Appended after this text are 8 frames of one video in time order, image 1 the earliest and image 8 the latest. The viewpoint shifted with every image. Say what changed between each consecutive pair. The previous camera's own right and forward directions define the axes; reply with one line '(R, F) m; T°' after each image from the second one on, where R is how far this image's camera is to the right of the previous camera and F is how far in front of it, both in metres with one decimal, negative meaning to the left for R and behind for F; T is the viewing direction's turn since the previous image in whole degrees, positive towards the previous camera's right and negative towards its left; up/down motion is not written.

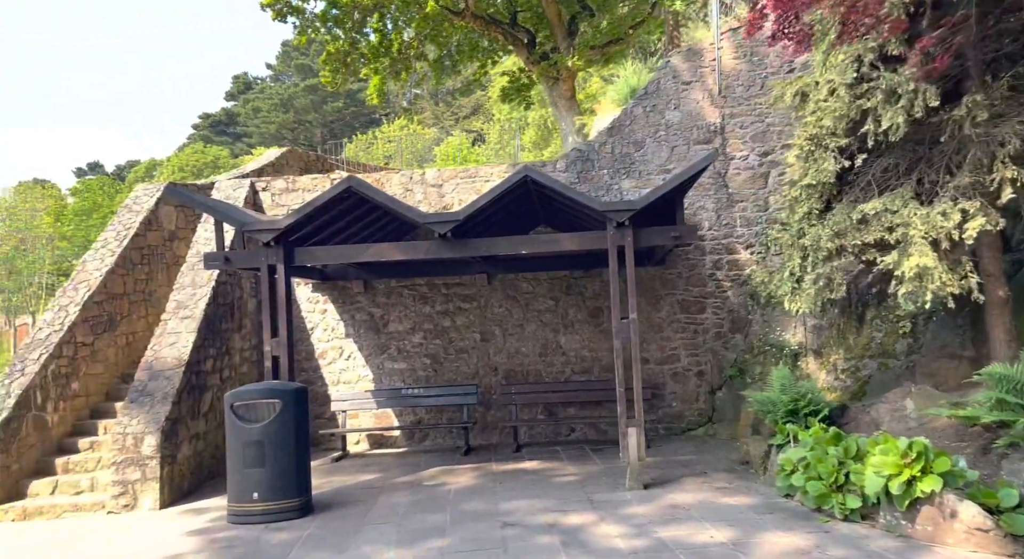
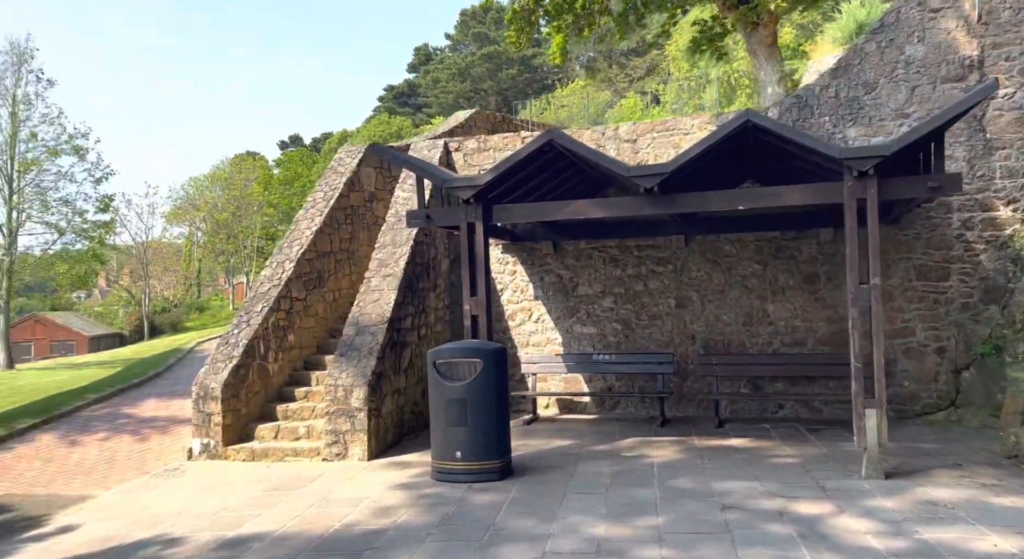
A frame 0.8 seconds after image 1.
(-0.3, +0.4) m; -13°
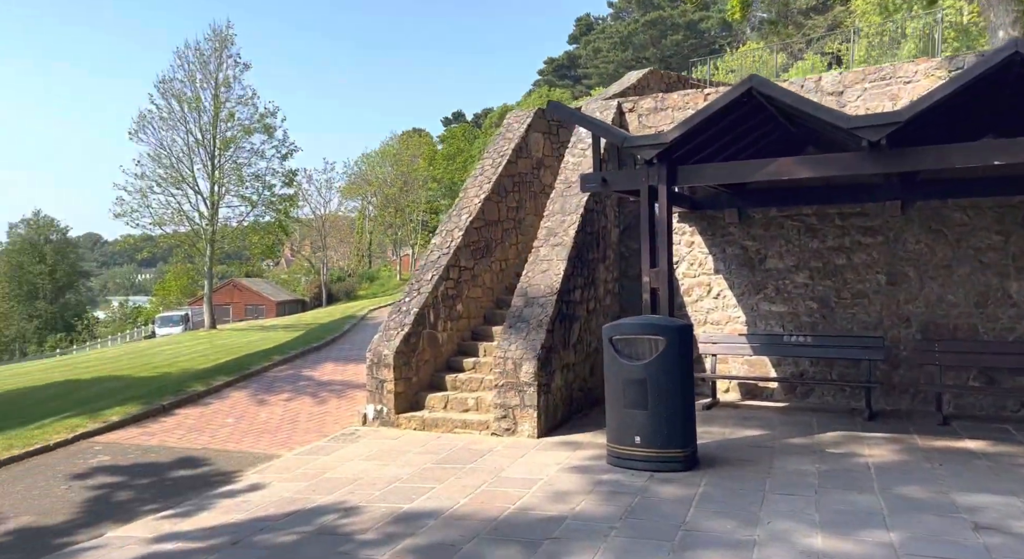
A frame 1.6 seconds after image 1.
(-0.2, +0.5) m; -12°
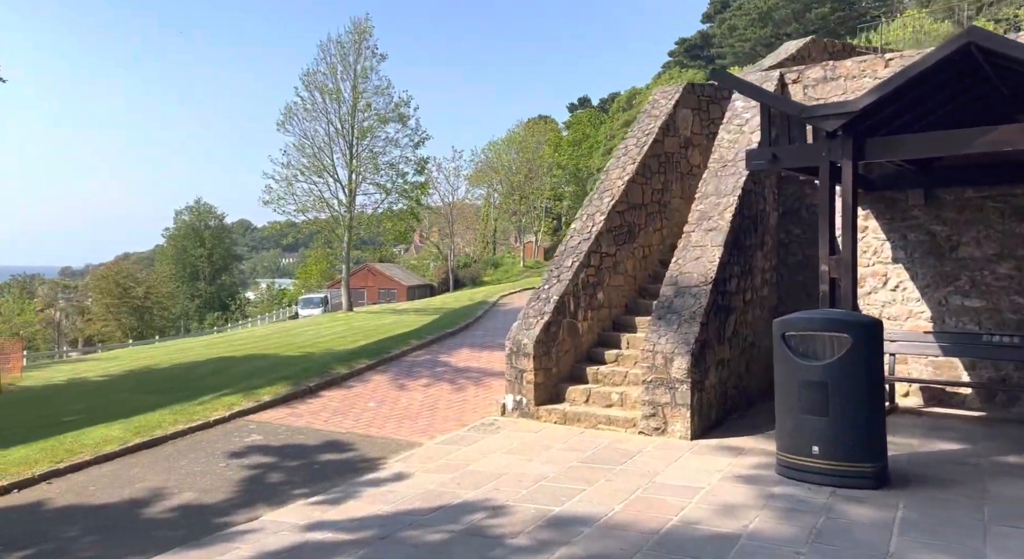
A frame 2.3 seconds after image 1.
(-0.3, +0.4) m; -10°
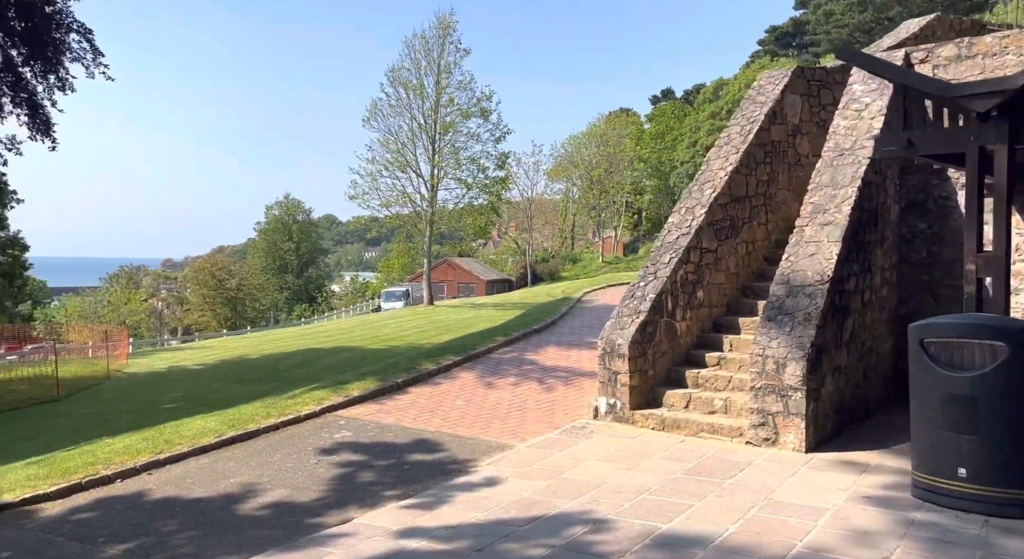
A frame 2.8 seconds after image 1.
(-0.2, +0.3) m; -6°
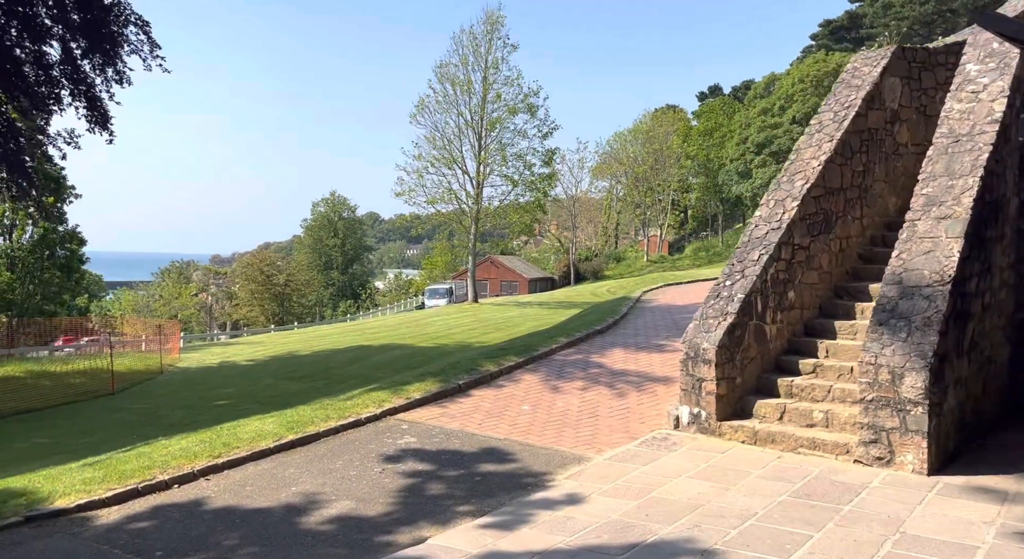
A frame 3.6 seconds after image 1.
(-0.4, +0.6) m; -3°
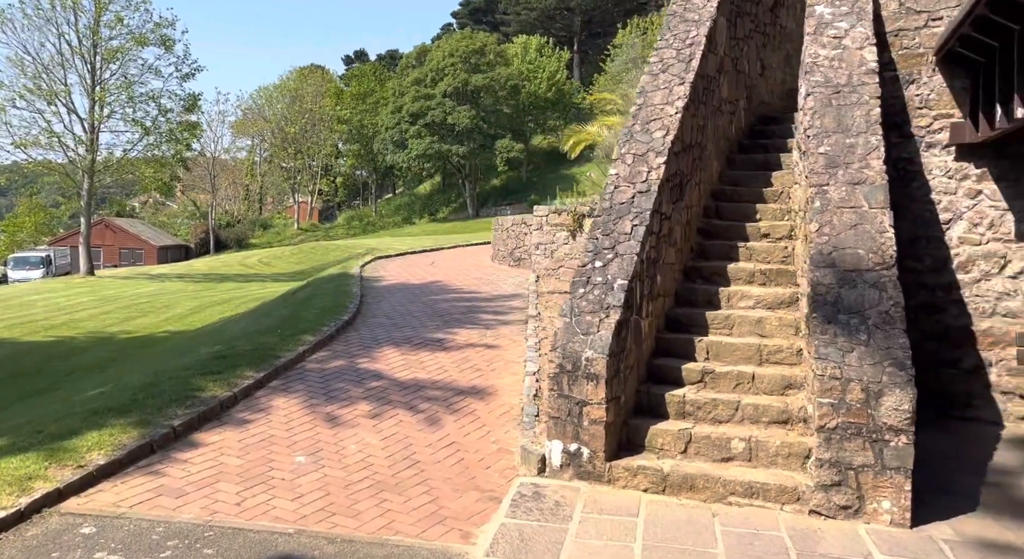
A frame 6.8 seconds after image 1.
(-1.0, +3.1) m; +28°
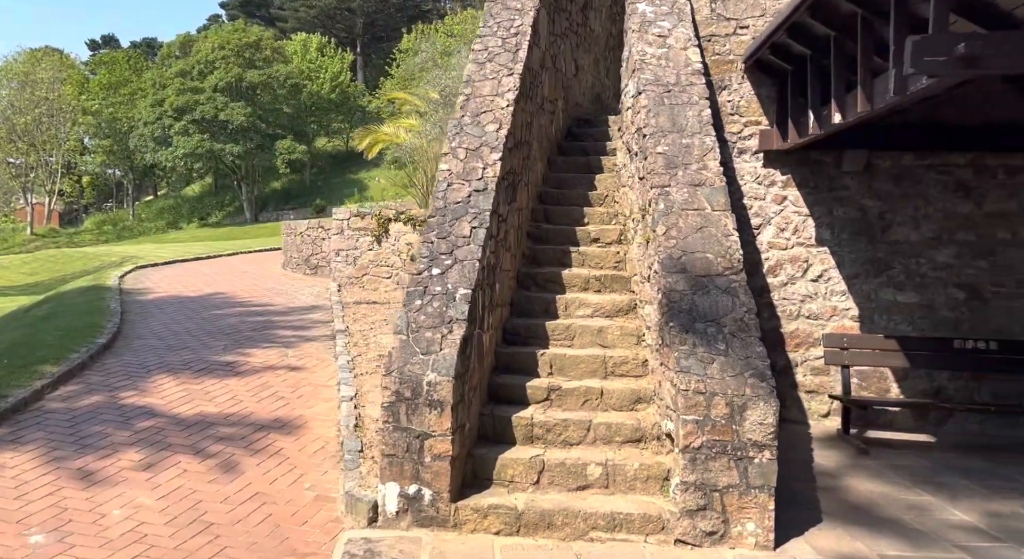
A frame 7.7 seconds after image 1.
(-0.2, +0.9) m; +17°
